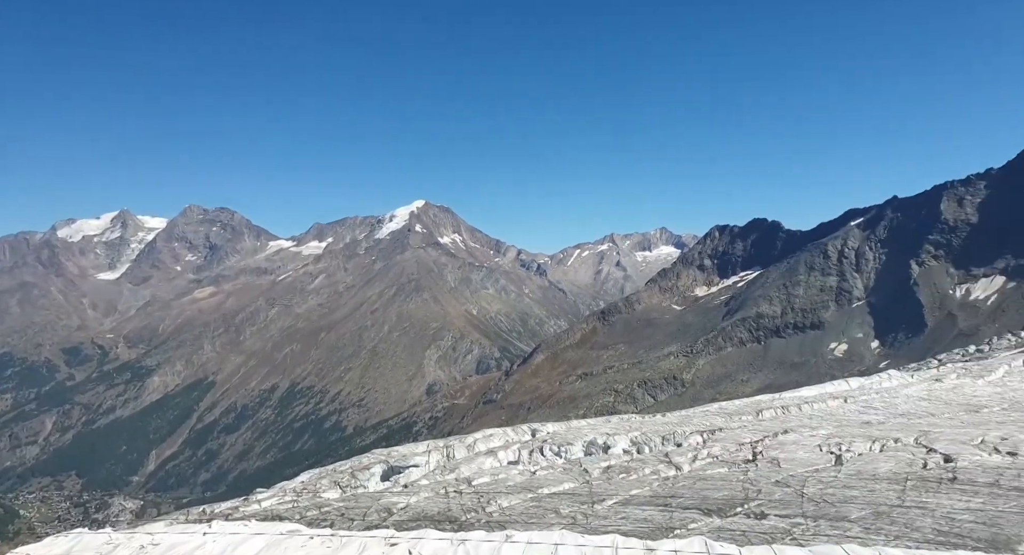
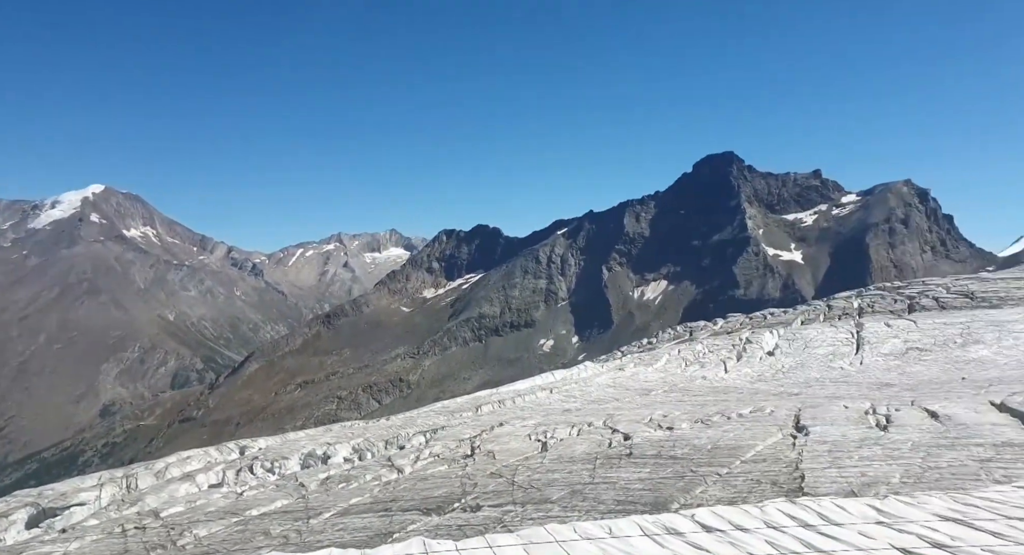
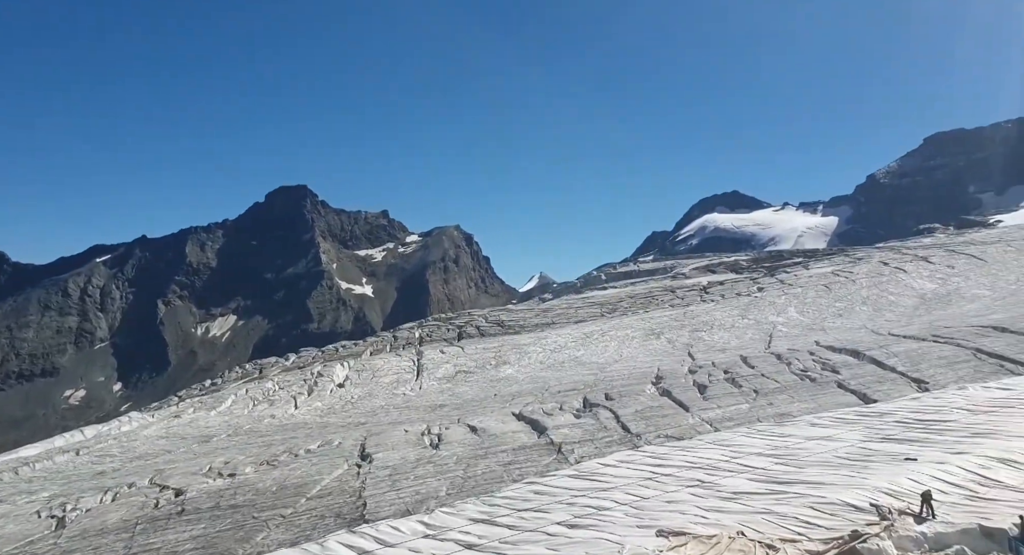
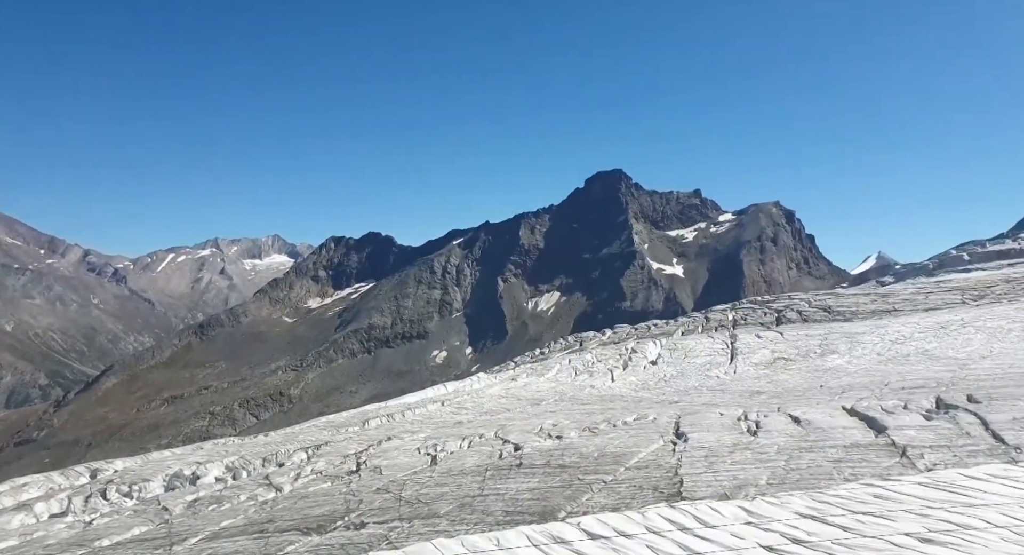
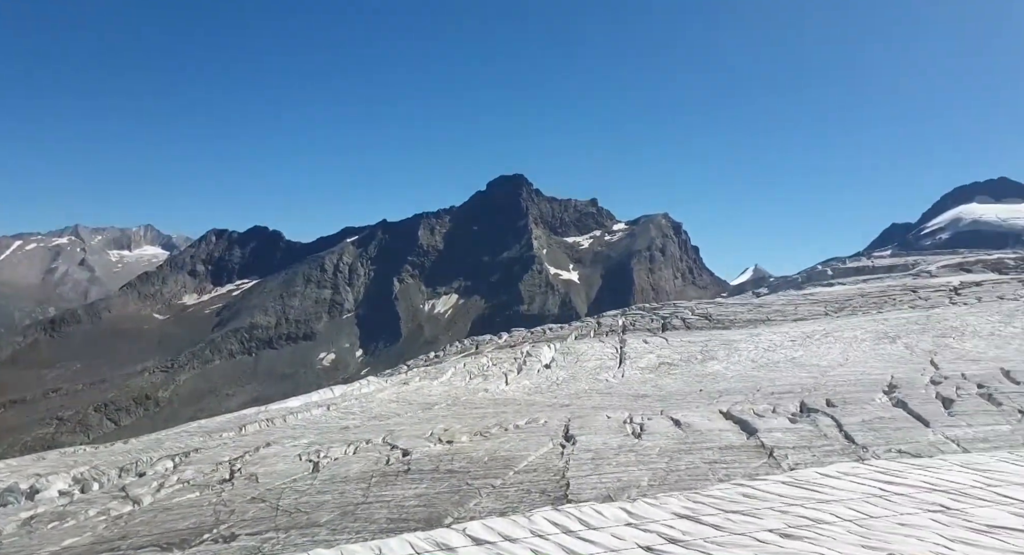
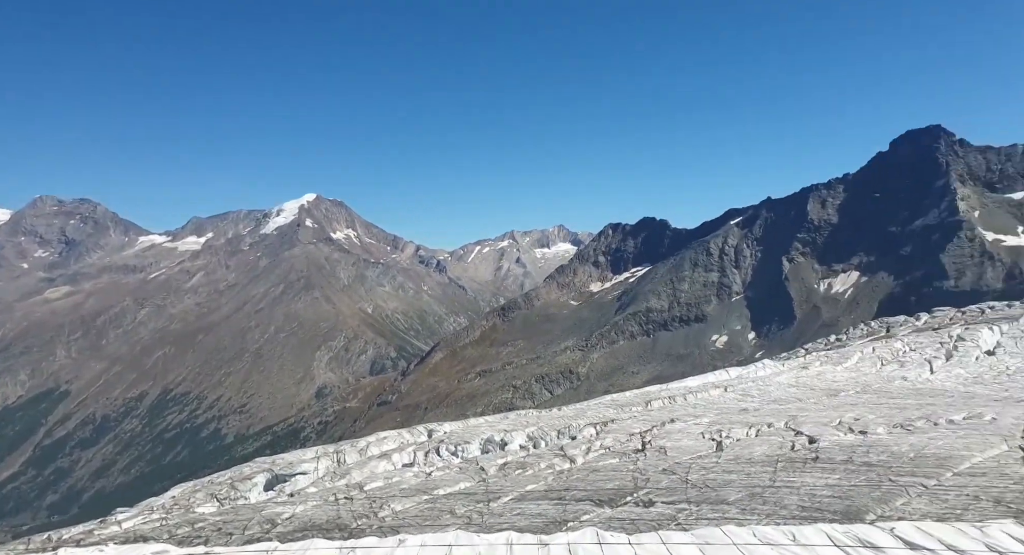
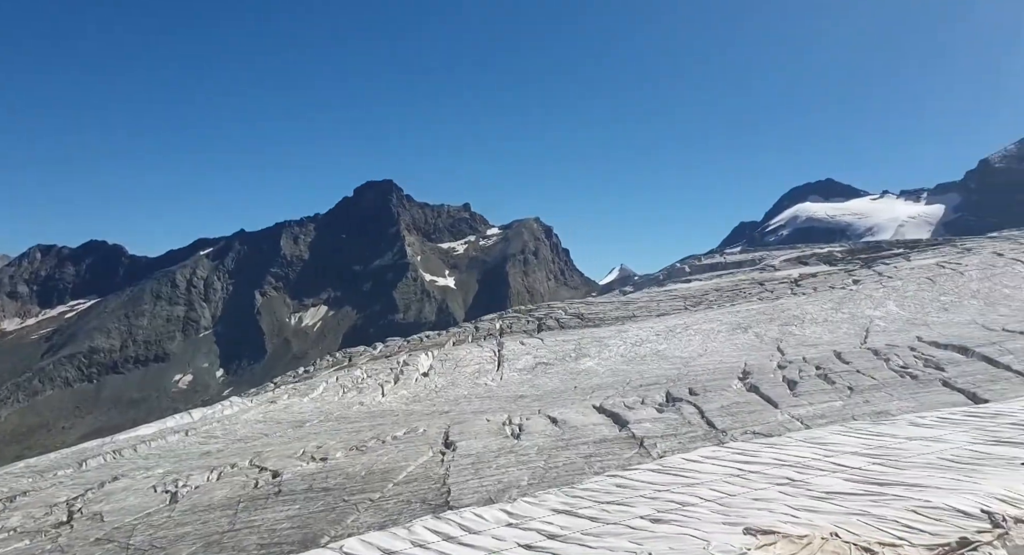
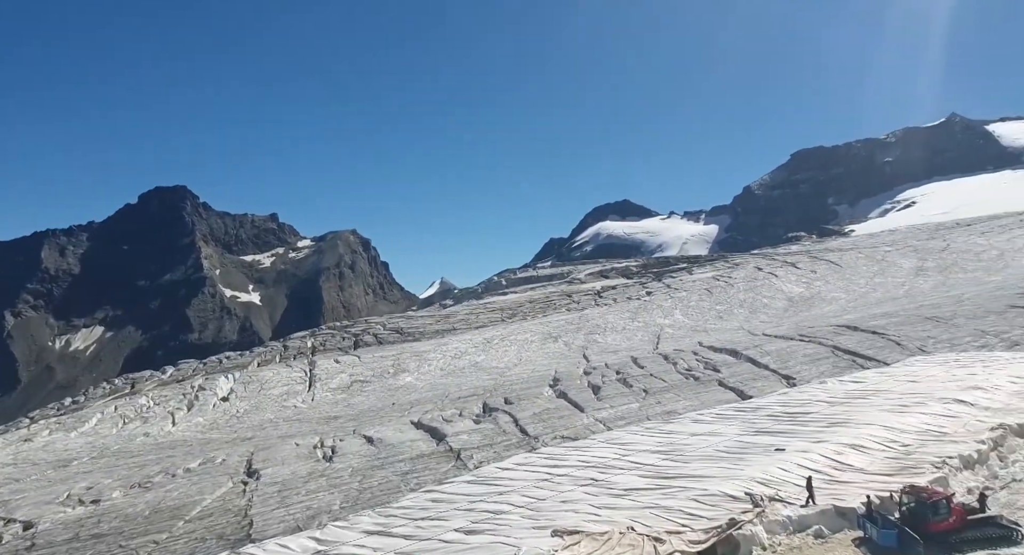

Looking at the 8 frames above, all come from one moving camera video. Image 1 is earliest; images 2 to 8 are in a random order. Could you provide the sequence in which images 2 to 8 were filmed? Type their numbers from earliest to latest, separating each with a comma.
6, 2, 4, 5, 7, 3, 8
